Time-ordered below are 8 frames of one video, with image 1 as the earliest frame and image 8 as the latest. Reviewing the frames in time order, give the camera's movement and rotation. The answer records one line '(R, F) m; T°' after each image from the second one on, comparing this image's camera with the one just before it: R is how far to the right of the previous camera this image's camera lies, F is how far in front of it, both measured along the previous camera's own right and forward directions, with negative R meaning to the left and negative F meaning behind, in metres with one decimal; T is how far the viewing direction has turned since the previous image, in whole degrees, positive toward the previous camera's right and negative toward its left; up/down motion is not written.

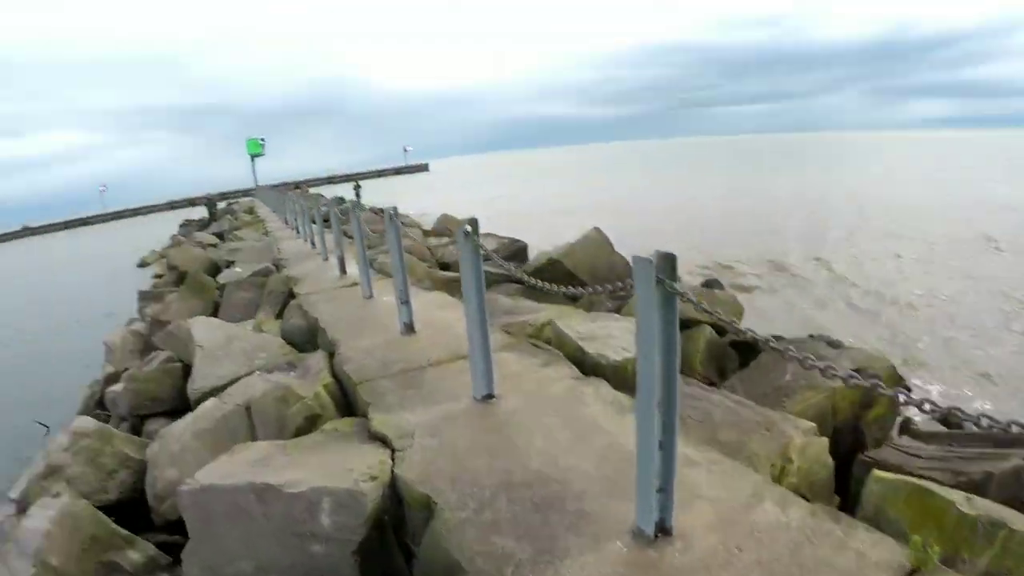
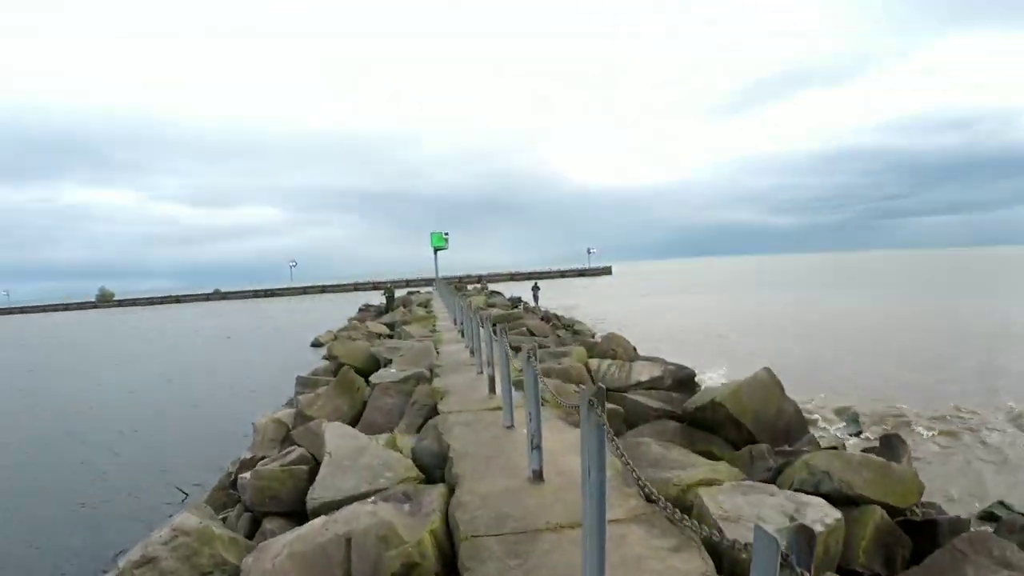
(+0.1, +0.3) m; -8°
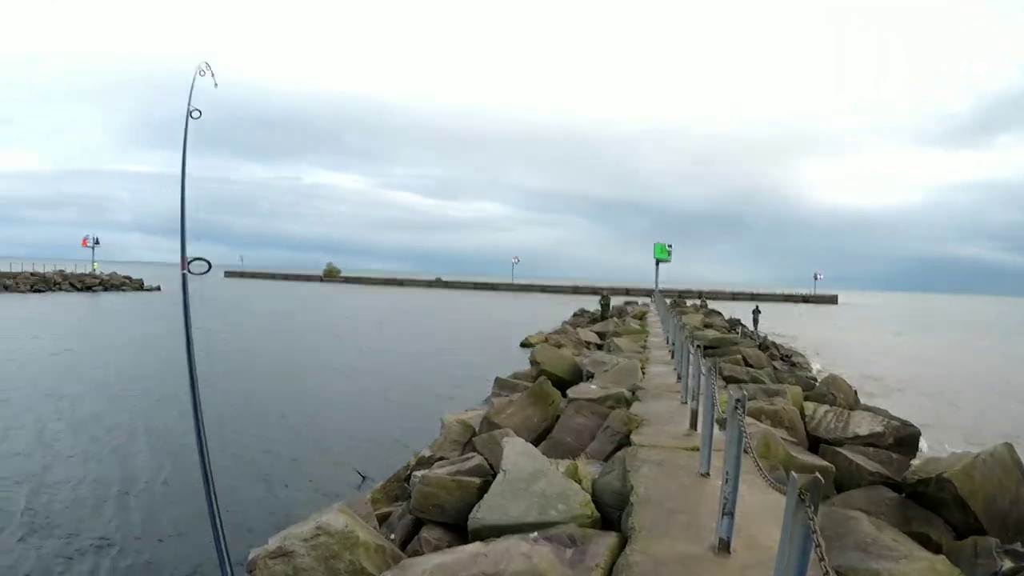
(0.0, +0.3) m; -9°
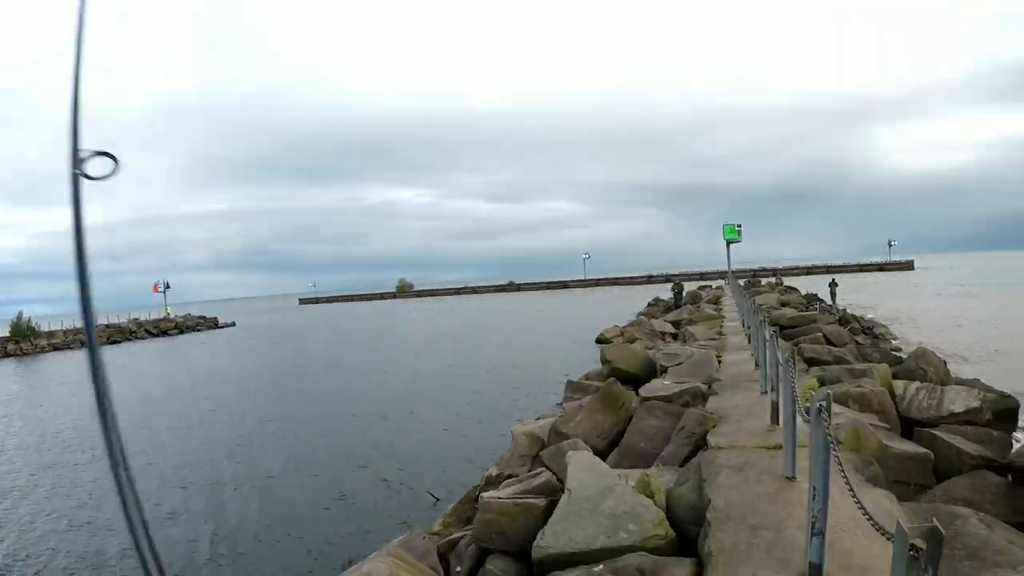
(+0.1, +0.3) m; -3°
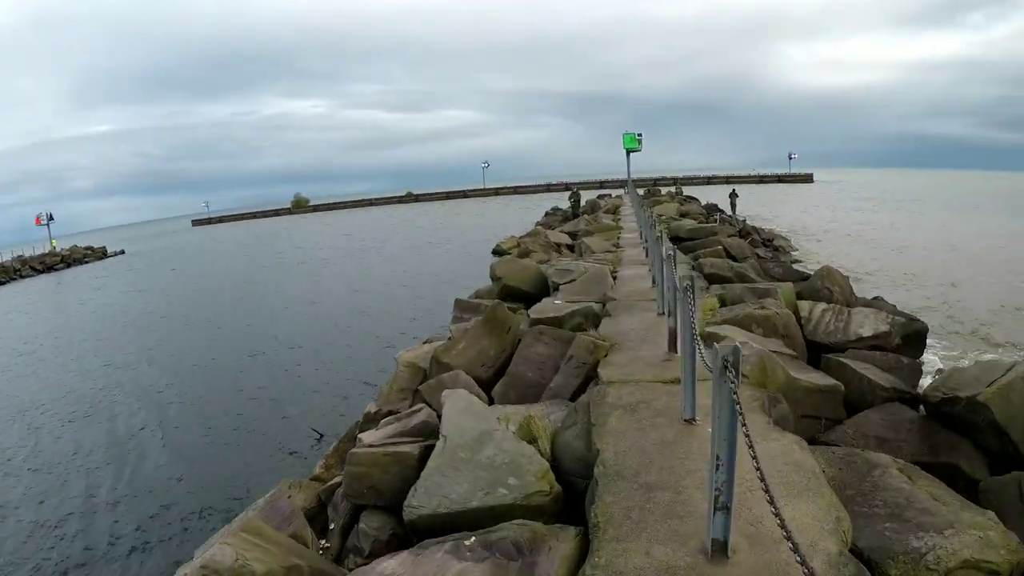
(+0.1, +0.4) m; +4°
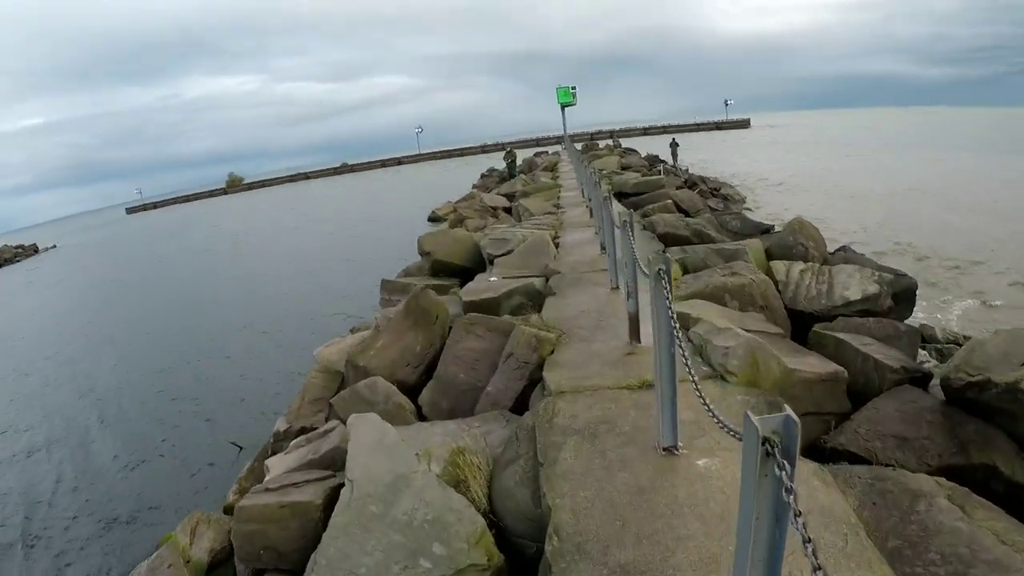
(+0.1, +0.6) m; +2°
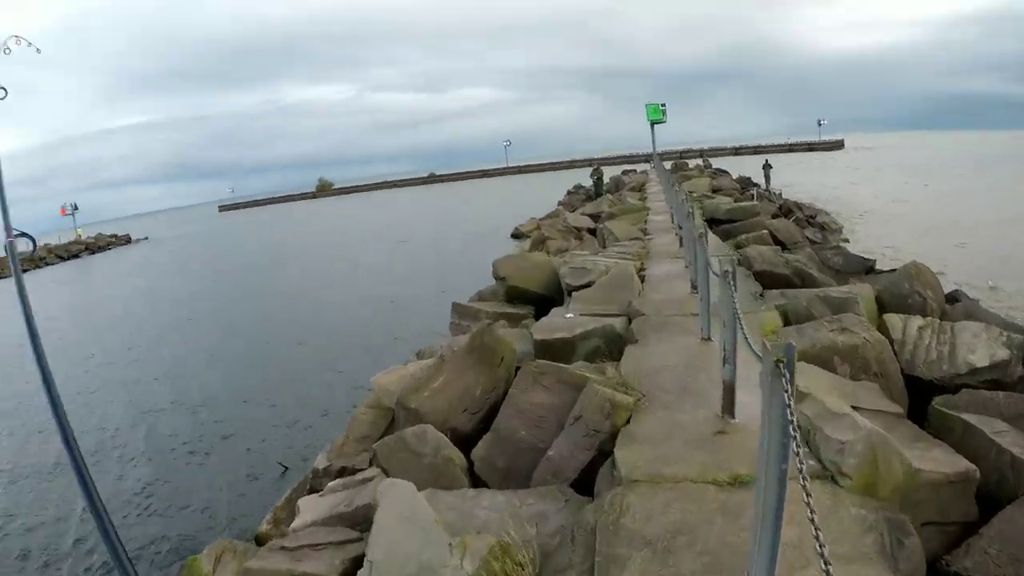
(0.0, +0.4) m; -4°
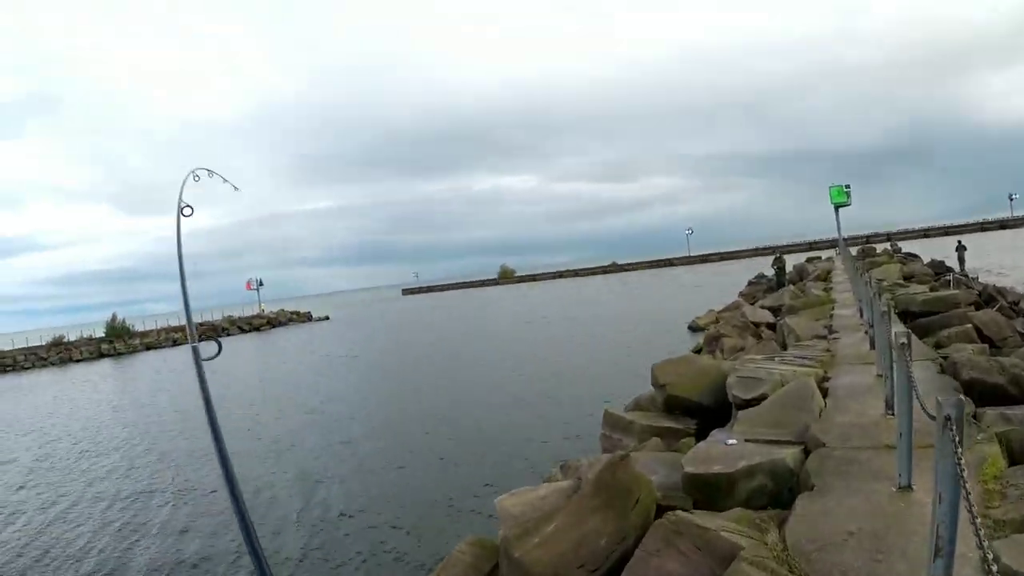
(+0.1, +0.7) m; -8°
